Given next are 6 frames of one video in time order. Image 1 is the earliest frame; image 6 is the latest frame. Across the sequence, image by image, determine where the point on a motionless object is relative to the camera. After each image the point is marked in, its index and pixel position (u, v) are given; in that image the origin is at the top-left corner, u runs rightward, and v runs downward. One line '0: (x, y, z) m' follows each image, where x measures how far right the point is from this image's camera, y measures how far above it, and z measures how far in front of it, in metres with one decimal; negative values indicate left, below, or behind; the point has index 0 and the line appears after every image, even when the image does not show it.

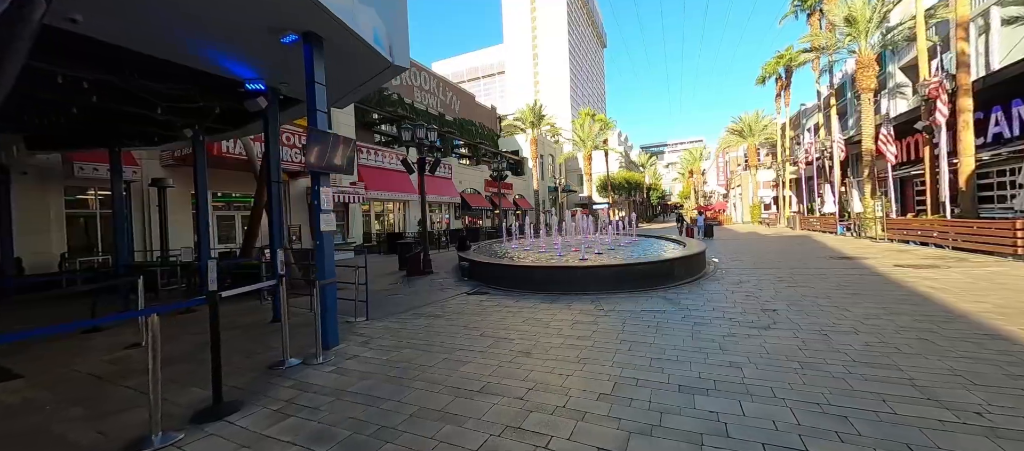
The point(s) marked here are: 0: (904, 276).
0: (+8.8, -1.2, +8.2) m
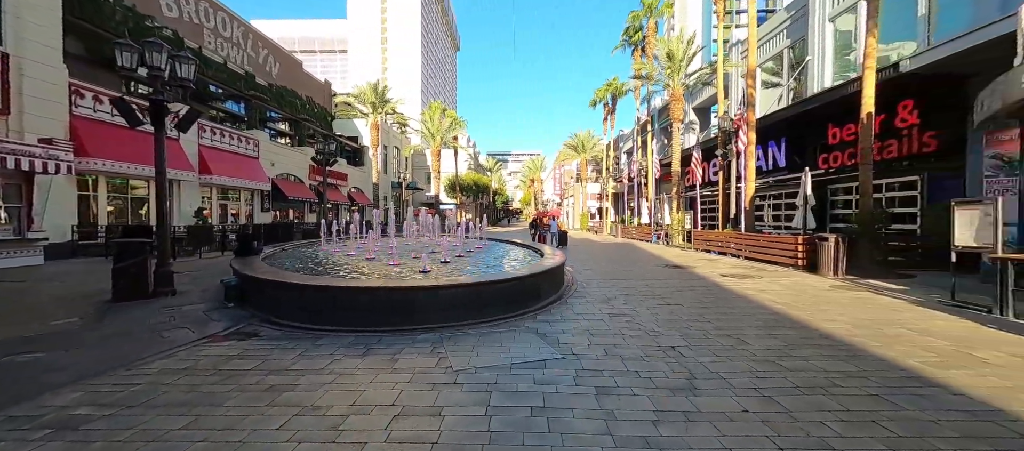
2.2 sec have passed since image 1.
0: (+5.3, -1.4, +8.5) m
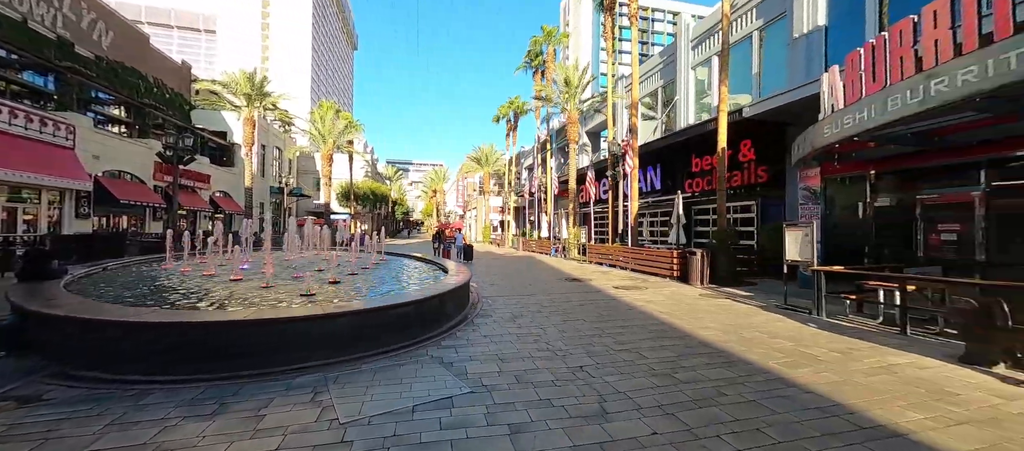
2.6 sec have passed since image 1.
0: (+3.0, -1.9, +9.2) m
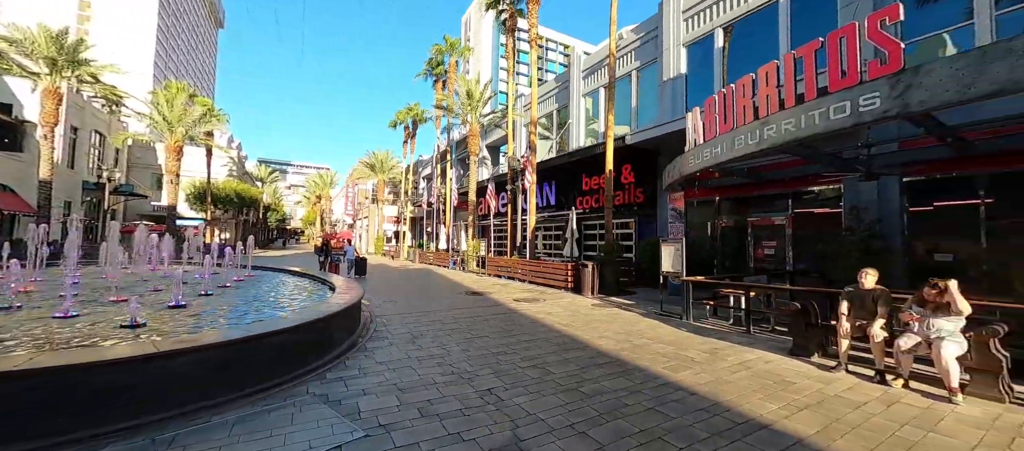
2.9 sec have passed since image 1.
0: (+0.5, -2.2, +9.3) m
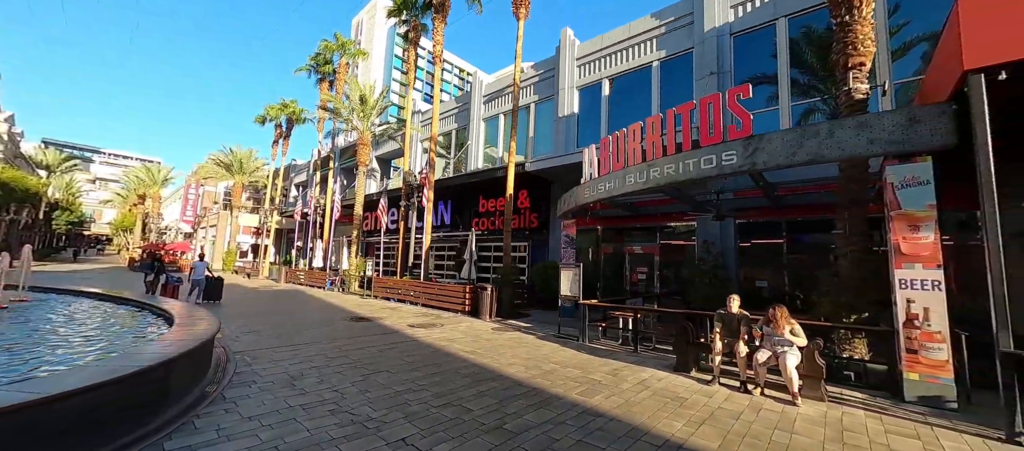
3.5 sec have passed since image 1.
0: (-1.9, -2.7, +8.7) m
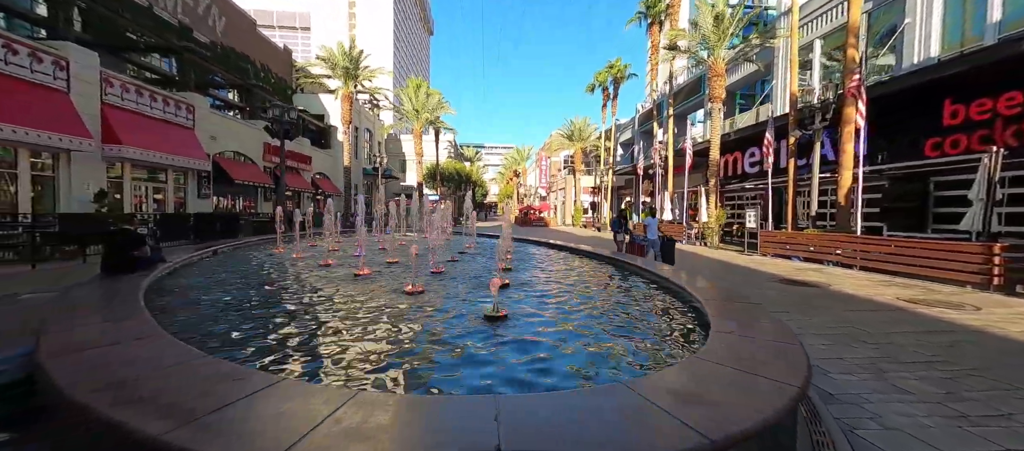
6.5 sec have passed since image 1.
0: (+6.9, -1.5, +5.0) m
